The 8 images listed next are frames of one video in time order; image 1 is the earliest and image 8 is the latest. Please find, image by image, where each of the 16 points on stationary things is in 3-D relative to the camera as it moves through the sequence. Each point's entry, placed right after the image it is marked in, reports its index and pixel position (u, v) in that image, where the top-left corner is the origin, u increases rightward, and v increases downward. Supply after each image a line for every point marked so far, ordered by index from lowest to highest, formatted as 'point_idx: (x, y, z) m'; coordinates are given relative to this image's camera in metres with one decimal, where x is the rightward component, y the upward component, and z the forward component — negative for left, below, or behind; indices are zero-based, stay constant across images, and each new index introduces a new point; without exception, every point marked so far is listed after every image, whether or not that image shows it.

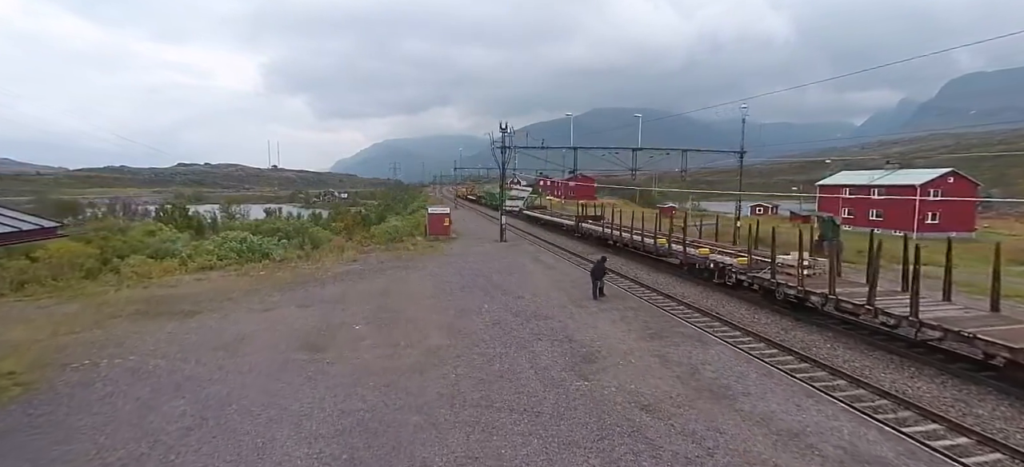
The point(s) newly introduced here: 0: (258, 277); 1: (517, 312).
0: (-9.8, -1.7, +18.7) m
1: (+0.1, -2.0, +12.4) m
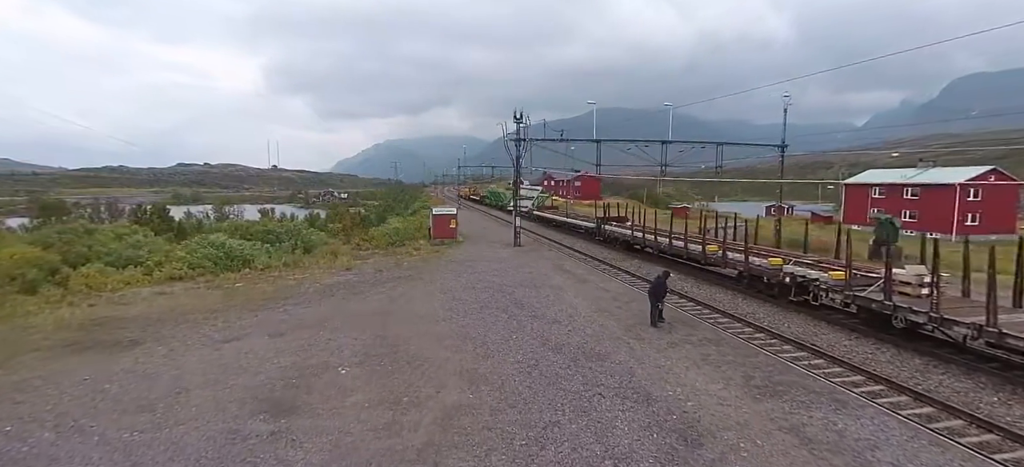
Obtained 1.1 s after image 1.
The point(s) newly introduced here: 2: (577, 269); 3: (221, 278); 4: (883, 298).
0: (-9.1, -1.9, +15.6) m
1: (+0.9, -2.1, +9.3) m
2: (+2.3, -1.3, +16.9) m
3: (-10.5, -1.6, +17.4) m
4: (+8.0, -1.4, +10.5) m
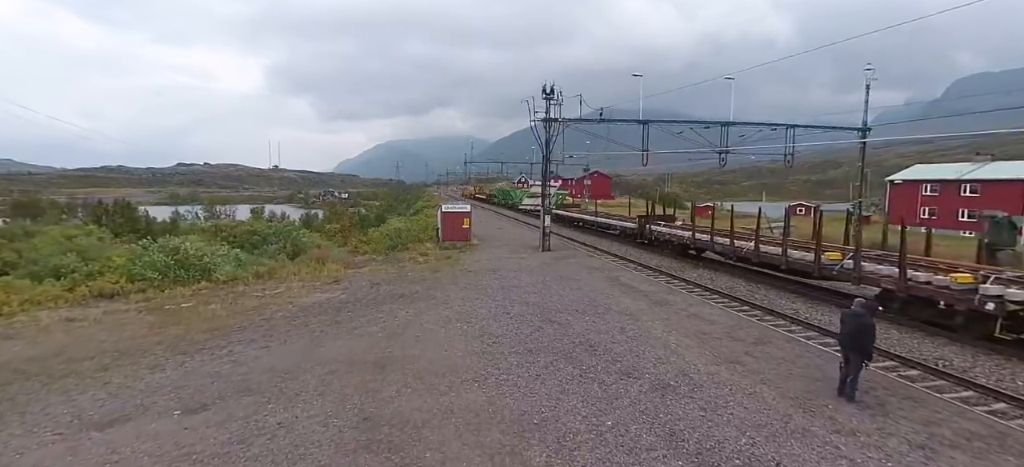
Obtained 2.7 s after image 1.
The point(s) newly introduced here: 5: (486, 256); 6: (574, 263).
0: (-8.0, -1.9, +11.3) m
1: (+1.9, -2.2, +4.9) m
2: (+3.4, -1.3, +12.5) m
3: (-9.4, -1.7, +13.1) m
4: (+9.0, -1.4, +6.1) m
5: (-0.9, -0.8, +18.4) m
6: (+2.0, -1.0, +16.0) m
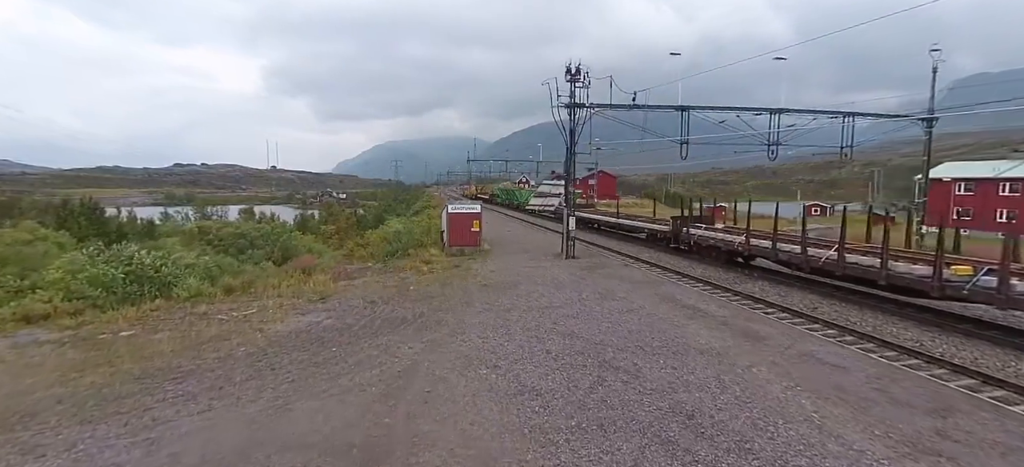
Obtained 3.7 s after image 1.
0: (-7.3, -2.1, +8.6) m
1: (+2.6, -2.3, +2.2) m
2: (+4.1, -1.5, +9.8) m
3: (-8.7, -1.8, +10.4) m
4: (+9.7, -1.6, +3.4) m
5: (-0.3, -1.0, +15.7) m
6: (+2.7, -1.1, +13.3) m
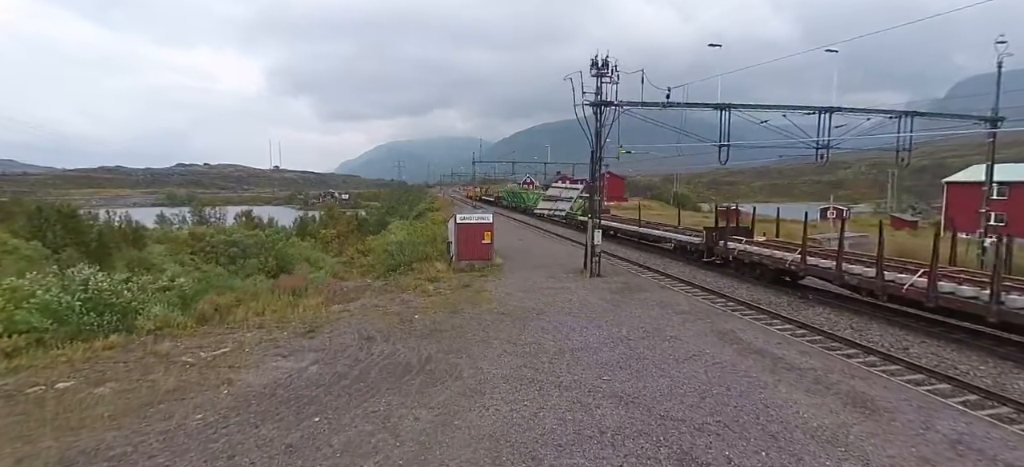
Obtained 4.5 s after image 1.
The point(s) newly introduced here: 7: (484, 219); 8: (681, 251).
0: (-6.9, -2.5, +6.7) m
1: (+3.0, -2.8, +0.3) m
2: (+4.5, -1.9, +7.9) m
3: (-8.3, -2.3, +8.6) m
4: (+10.1, -2.0, +1.5) m
5: (+0.2, -1.4, +13.8) m
6: (+3.2, -1.6, +11.4) m
7: (-1.0, +0.5, +16.9) m
8: (+6.5, -0.7, +18.9) m
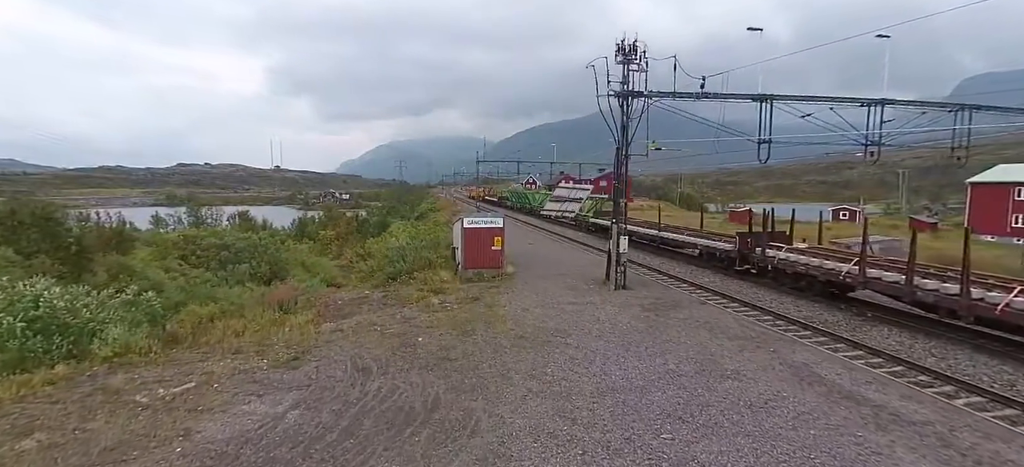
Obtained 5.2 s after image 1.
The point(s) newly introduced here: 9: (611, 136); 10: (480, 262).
0: (-6.5, -2.7, +5.2) m
1: (+3.4, -3.0, -1.3) m
2: (+4.9, -2.1, +6.3) m
3: (-7.9, -2.4, +7.0) m
4: (+10.5, -2.2, -0.1) m
5: (+0.6, -1.6, +12.2) m
6: (+3.6, -1.8, +9.8) m
7: (-0.6, +0.3, +15.3) m
8: (+6.9, -0.8, +17.3) m
9: (+2.6, +2.5, +12.6) m
10: (-1.0, -0.9, +15.2) m
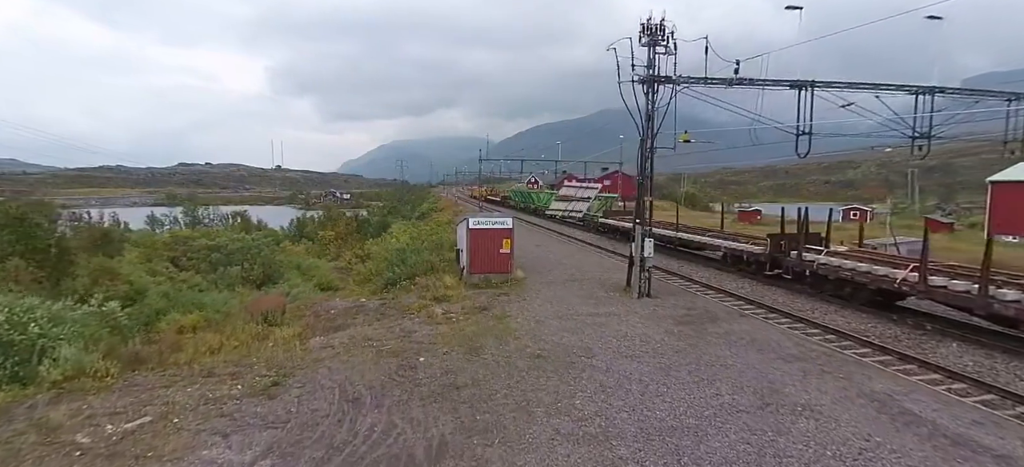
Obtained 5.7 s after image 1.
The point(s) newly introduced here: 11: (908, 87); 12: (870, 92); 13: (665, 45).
0: (-6.2, -2.7, +3.9) m
1: (+3.6, -3.0, -2.6) m
2: (+5.2, -2.2, +5.0) m
3: (-7.6, -2.5, +5.7) m
4: (+10.7, -2.3, -1.5) m
5: (+0.9, -1.6, +10.9) m
6: (+3.8, -1.8, +8.5) m
7: (-0.3, +0.3, +14.0) m
8: (+7.2, -0.9, +16.0) m
9: (+2.8, +2.5, +11.3) m
10: (-0.7, -0.9, +13.9) m
11: (+10.4, +3.8, +12.8) m
12: (+9.2, +3.6, +12.4) m
13: (+3.5, +4.3, +11.0) m
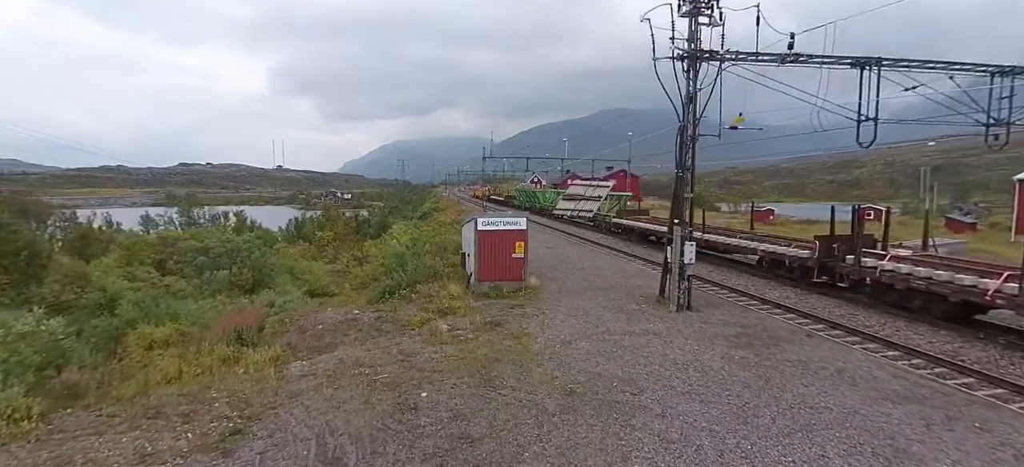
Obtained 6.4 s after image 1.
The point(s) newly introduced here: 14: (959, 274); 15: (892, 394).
0: (-5.9, -2.8, +2.3) m
1: (+3.9, -3.1, -4.2) m
2: (+5.5, -2.2, +3.4) m
3: (-7.3, -2.5, +4.1) m
4: (+11.1, -2.3, -3.1) m
5: (+1.2, -1.7, +9.3) m
6: (+4.2, -1.9, +6.8) m
7: (0.0, +0.2, +12.4) m
8: (+7.6, -0.9, +14.3) m
9: (+3.2, +2.4, +9.6) m
10: (-0.4, -1.0, +12.2) m
11: (+10.8, +3.8, +11.1) m
12: (+9.5, +3.6, +10.8) m
13: (+3.8, +4.2, +9.4) m
14: (+8.9, -0.8, +9.7) m
15: (+4.6, -1.9, +6.0) m
